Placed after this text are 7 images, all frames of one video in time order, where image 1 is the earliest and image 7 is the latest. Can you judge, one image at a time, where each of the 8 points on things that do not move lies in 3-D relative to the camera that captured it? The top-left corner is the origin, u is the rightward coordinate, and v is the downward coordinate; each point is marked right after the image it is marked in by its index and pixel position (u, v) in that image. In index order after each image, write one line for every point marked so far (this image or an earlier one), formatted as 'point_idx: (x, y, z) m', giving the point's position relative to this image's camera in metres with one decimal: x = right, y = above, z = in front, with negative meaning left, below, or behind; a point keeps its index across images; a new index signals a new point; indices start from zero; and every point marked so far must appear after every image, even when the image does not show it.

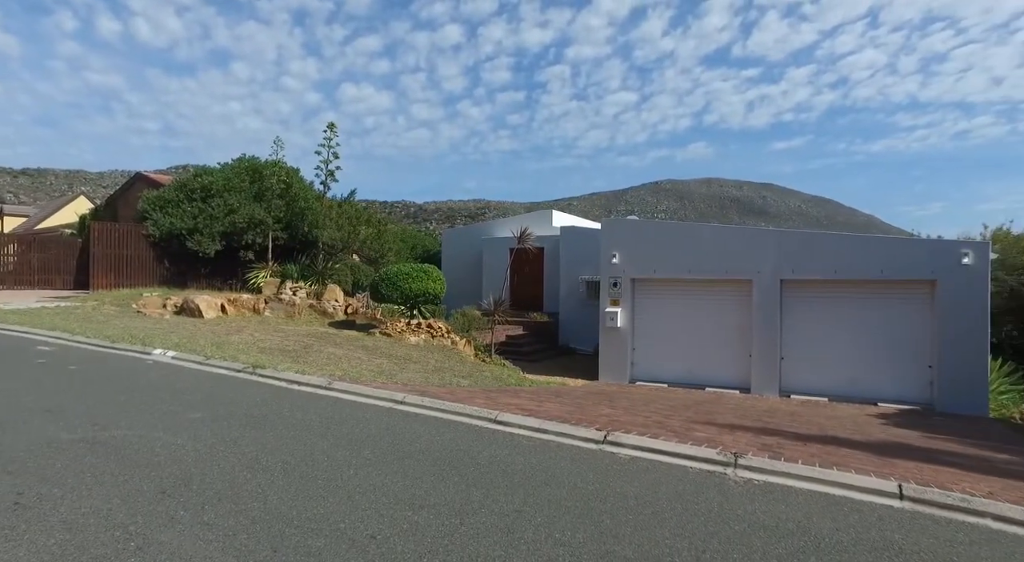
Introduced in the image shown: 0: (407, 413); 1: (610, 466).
0: (-3.2, -4.0, +14.4) m
1: (+1.5, -2.8, +8.5) m
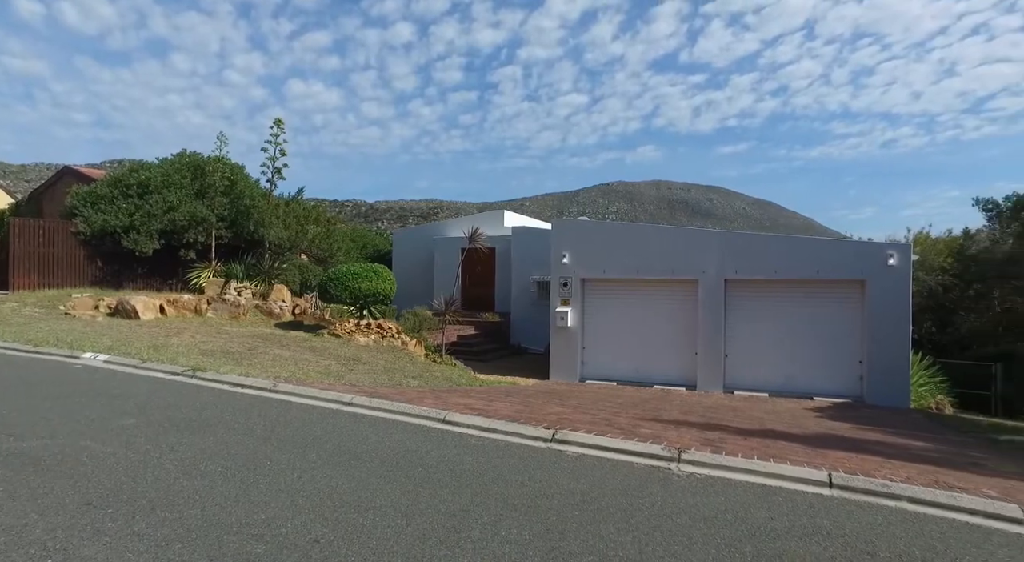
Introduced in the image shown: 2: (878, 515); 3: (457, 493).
0: (-4.4, -4.0, +14.2) m
1: (+0.7, -2.8, +8.6) m
2: (+4.6, -2.9, +7.2) m
3: (-0.7, -2.6, +7.0) m
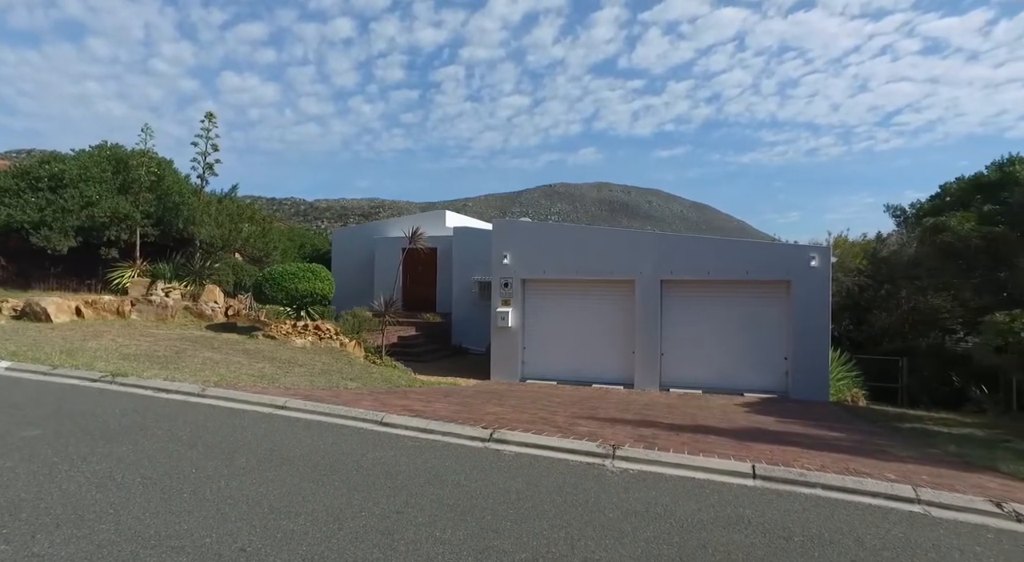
0: (-5.9, -4.0, +13.7) m
1: (-0.3, -2.8, +8.6) m
2: (+3.7, -2.9, +7.6) m
3: (-1.6, -2.6, +6.9) m
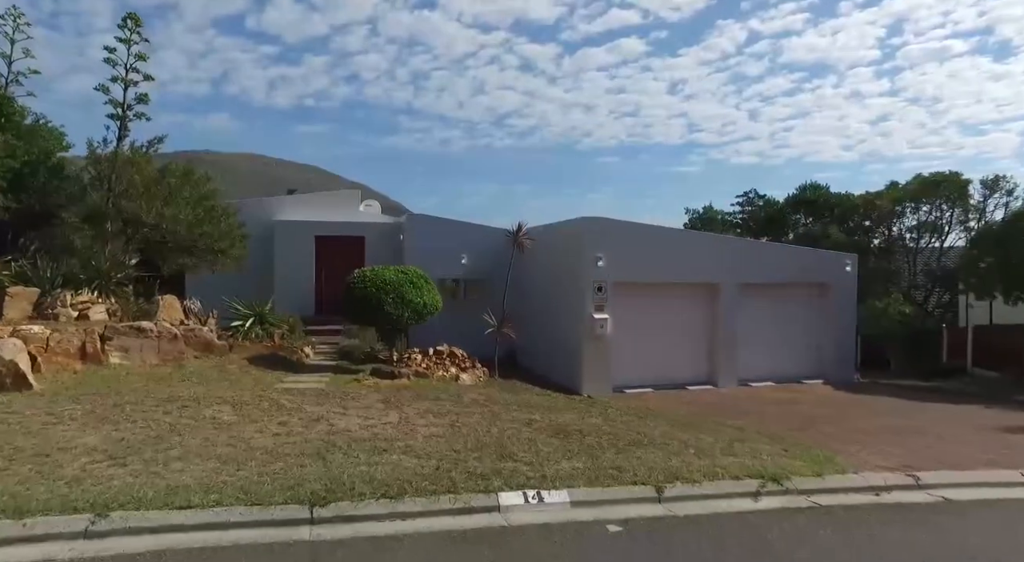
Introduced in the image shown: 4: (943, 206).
0: (+5.6, -0.2, +13.5) m
1: (+6.4, -2.0, +6.1) m
2: (+8.6, -3.8, +3.0) m
3: (+4.5, -1.6, +5.5) m
4: (+14.3, +2.5, +19.0) m
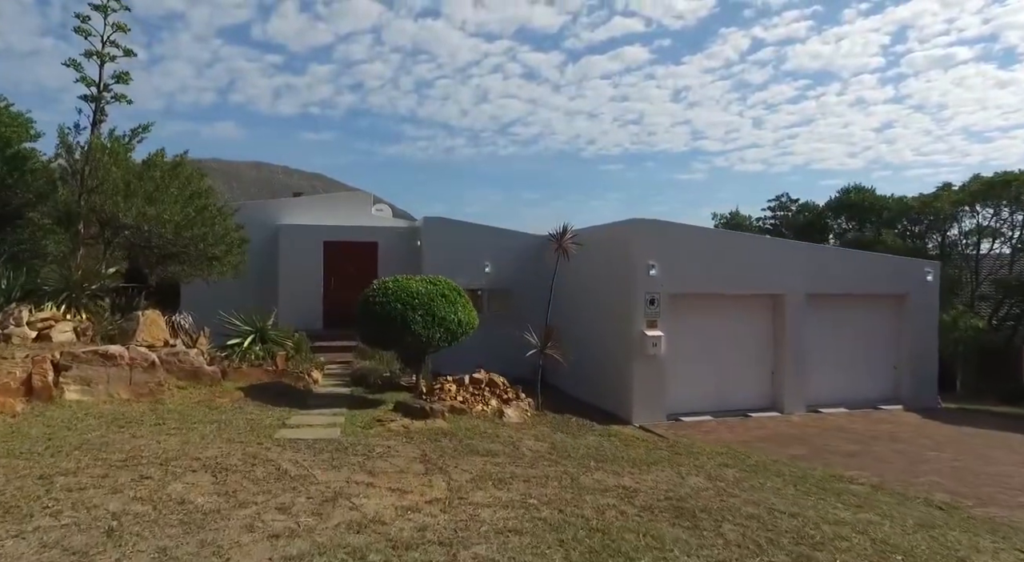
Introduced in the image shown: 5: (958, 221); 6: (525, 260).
0: (+6.3, -0.5, +11.8) m
1: (+7.1, -2.1, +4.4) m
2: (+9.3, -3.9, +1.3) m
3: (+5.2, -1.7, +3.8) m
4: (+15.1, +2.2, +17.3) m
5: (+14.3, +1.9, +18.2) m
6: (+0.3, +0.5, +14.5) m
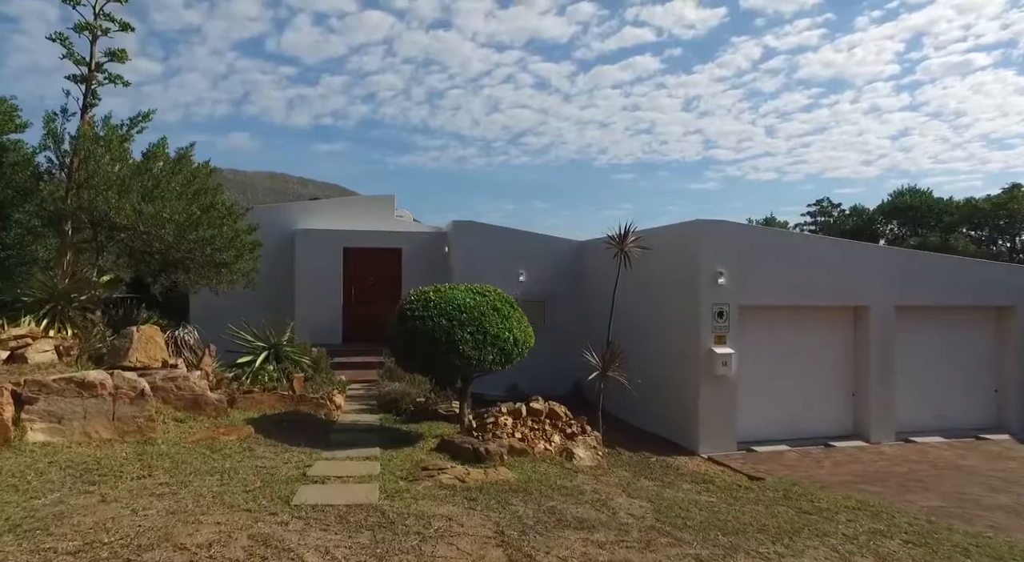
0: (+7.1, -0.6, +10.3) m
1: (+7.8, -2.2, +2.9) m
2: (+9.9, -3.9, -0.3) m
3: (+5.8, -1.7, +2.3) m
4: (+16.0, +1.9, +15.6) m
5: (+15.2, +1.7, +16.6) m
6: (+1.2, +0.3, +13.2) m
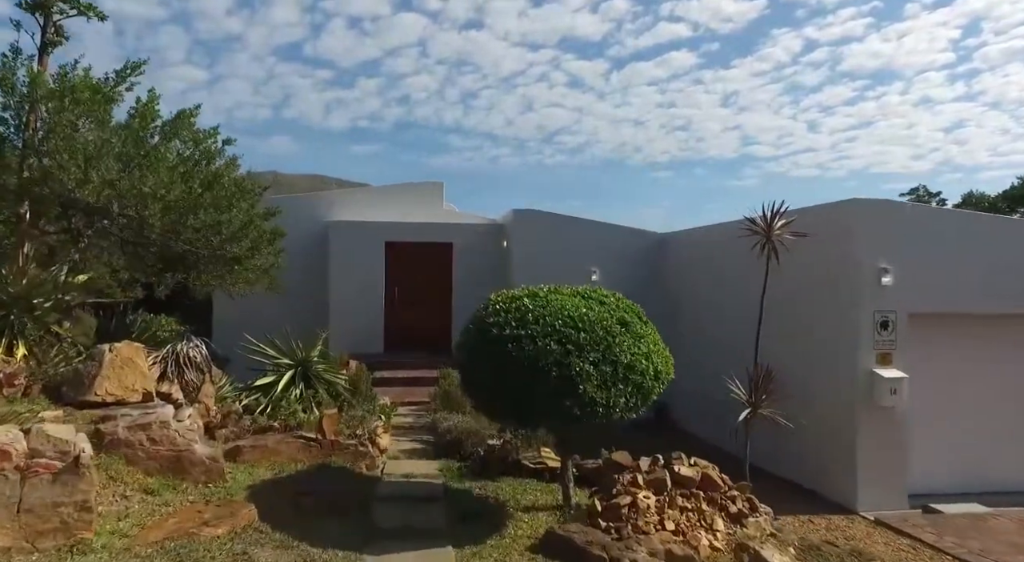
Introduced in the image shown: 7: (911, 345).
0: (+8.3, -0.6, +7.7) m
1: (+8.6, -2.2, +0.2) m
2: (+10.5, -3.8, -3.1) m
3: (+6.6, -1.7, -0.2) m
4: (+17.5, +2.0, +12.4) m
5: (+16.8, +1.7, +13.4) m
6: (+2.6, +0.3, +10.8) m
7: (+5.0, -0.8, +7.1) m
